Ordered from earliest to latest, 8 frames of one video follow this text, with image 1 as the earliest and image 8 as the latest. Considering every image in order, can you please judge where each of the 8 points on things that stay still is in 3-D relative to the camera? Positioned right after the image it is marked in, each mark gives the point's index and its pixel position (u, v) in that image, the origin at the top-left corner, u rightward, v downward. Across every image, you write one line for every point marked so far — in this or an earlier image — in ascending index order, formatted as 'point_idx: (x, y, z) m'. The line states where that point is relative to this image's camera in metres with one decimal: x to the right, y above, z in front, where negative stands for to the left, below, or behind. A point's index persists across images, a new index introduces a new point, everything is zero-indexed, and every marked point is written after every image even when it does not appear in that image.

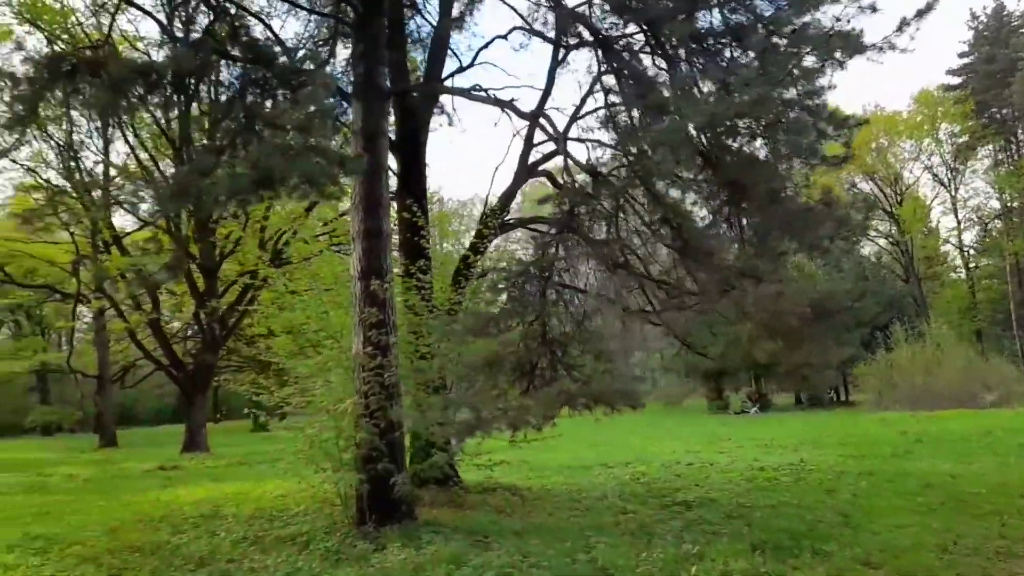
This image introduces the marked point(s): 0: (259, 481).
0: (-4.7, -3.6, +16.3) m
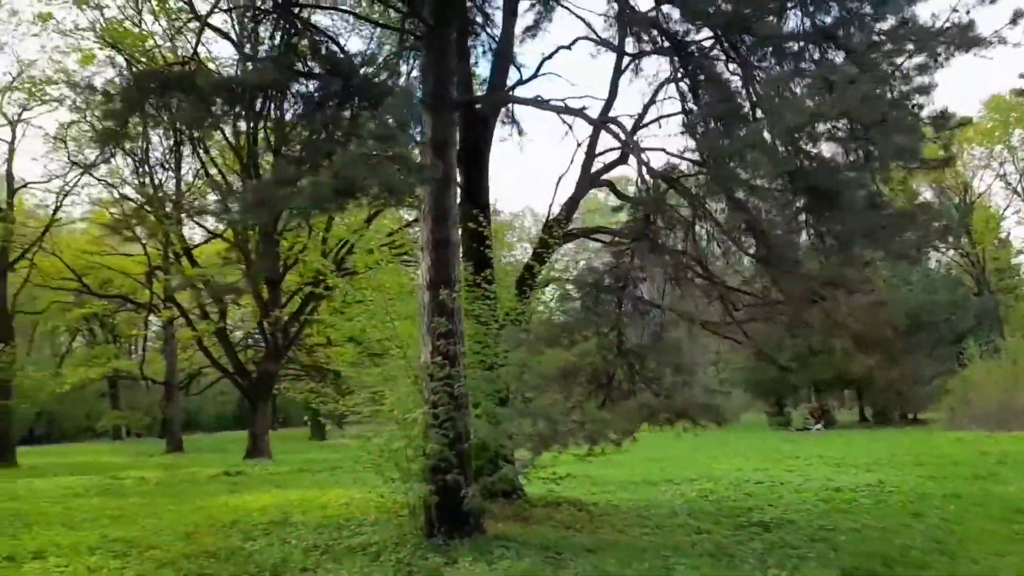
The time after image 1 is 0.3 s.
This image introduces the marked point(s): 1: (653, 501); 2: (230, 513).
0: (-3.5, -3.8, +16.5) m
1: (+2.0, -3.0, +12.2) m
2: (-4.1, -3.3, +12.8) m
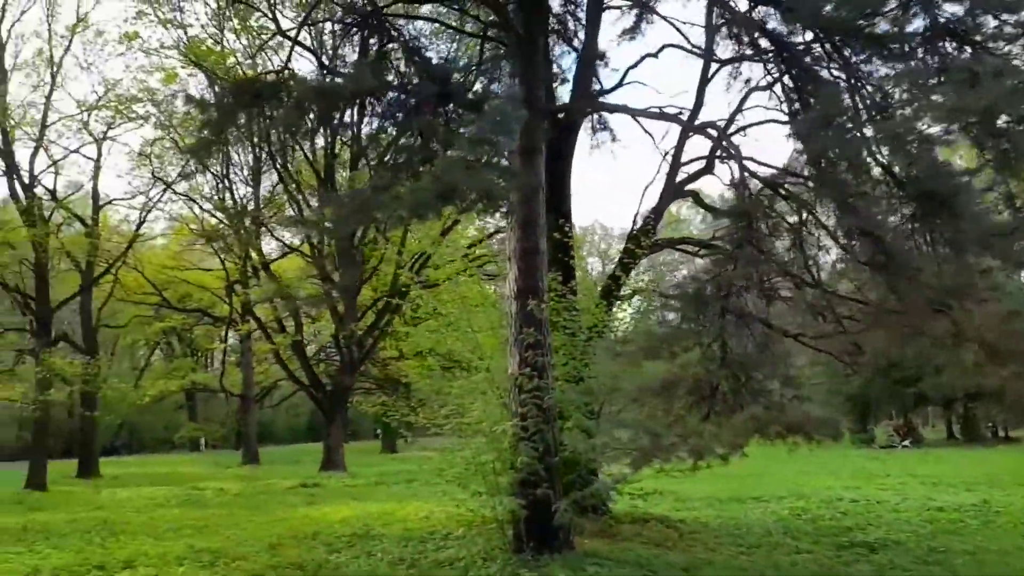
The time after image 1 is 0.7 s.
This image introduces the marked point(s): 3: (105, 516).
0: (-2.1, -4.0, +16.4) m
1: (+3.1, -3.1, +11.7) m
2: (-2.9, -3.5, +12.8) m
3: (-7.0, -4.0, +15.1) m
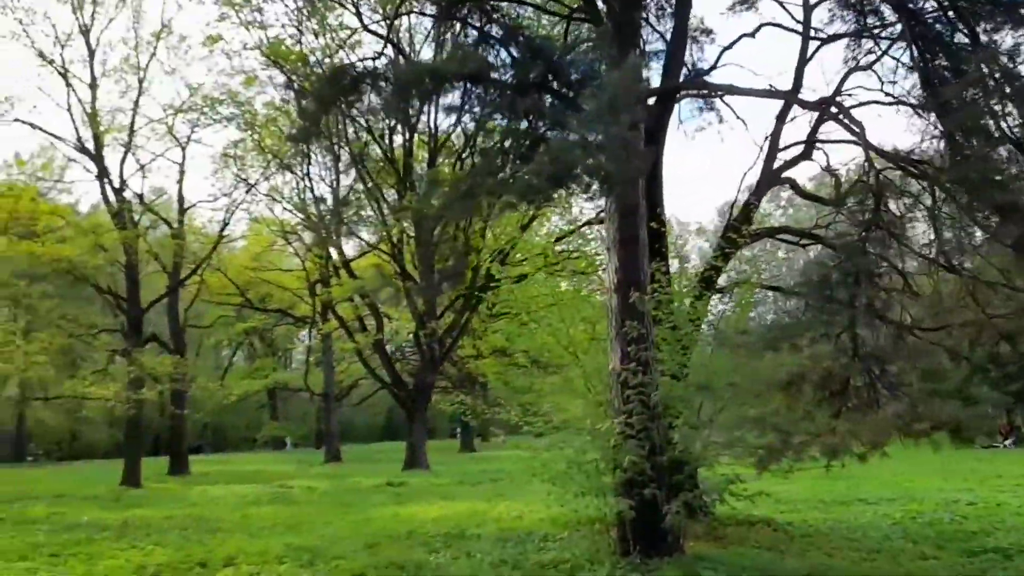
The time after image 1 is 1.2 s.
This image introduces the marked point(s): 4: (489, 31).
0: (-0.4, -4.0, +16.2) m
1: (+4.4, -3.0, +11.1) m
2: (-1.6, -3.4, +12.7) m
3: (-5.5, -4.0, +15.3) m
4: (-0.3, +2.7, +9.4) m
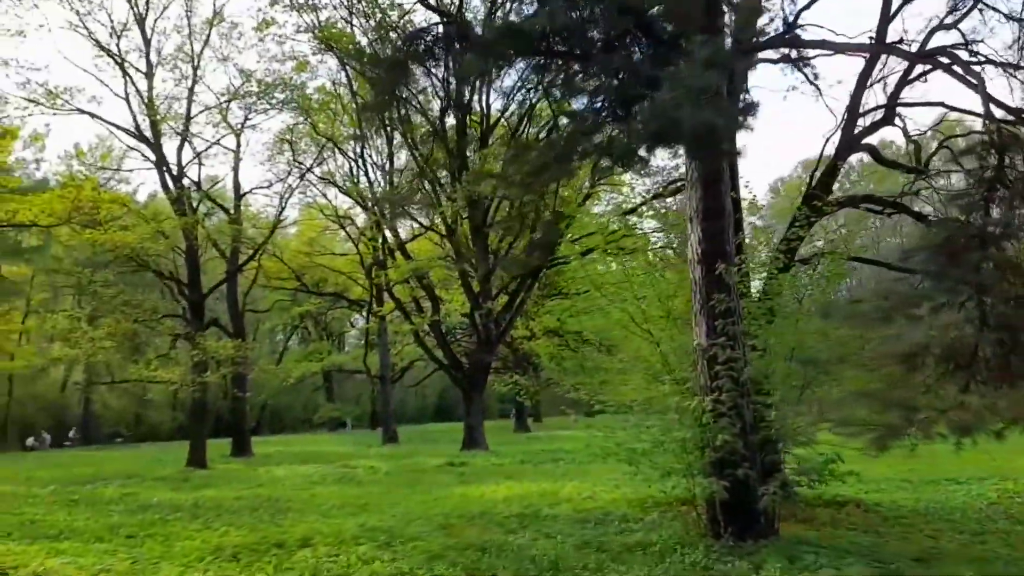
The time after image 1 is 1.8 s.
0: (+0.8, -3.5, +16.0) m
1: (+5.3, -2.6, +10.6) m
2: (-0.5, -3.1, +12.5) m
3: (-4.3, -3.7, +15.3) m
4: (+0.4, +3.0, +9.0) m
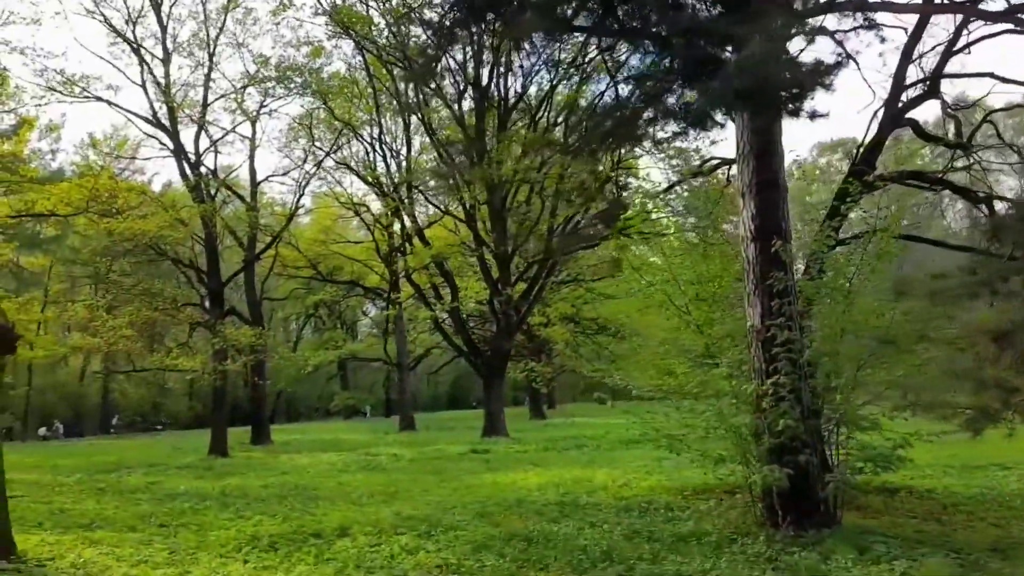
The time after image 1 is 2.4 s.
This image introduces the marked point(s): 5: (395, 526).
0: (+1.3, -3.3, +15.7) m
1: (+5.8, -2.4, +10.3) m
2: (0.0, -2.9, +12.3) m
3: (-3.8, -3.4, +15.1) m
4: (+0.9, +3.1, +8.6) m
5: (-1.3, -2.6, +9.4) m
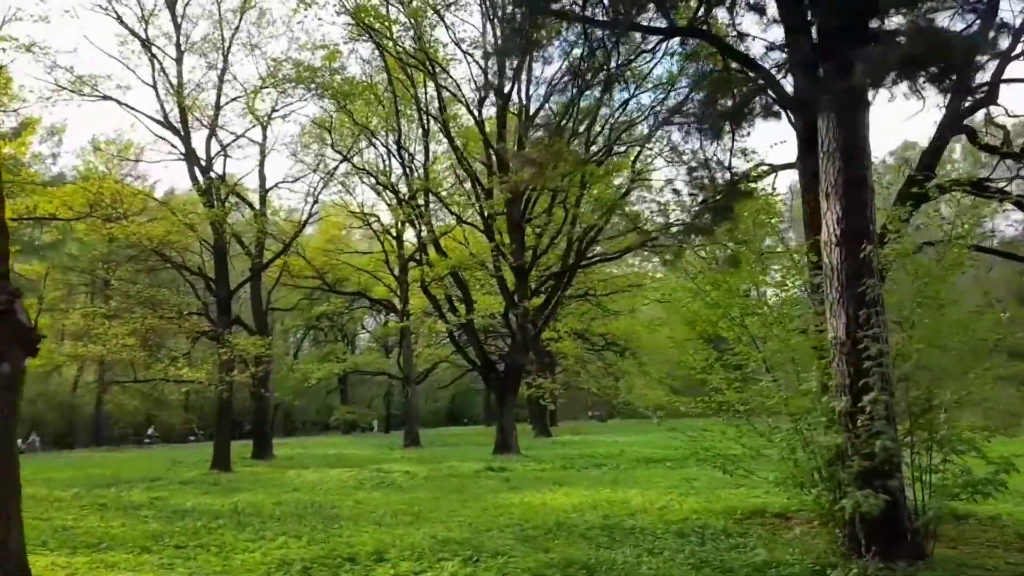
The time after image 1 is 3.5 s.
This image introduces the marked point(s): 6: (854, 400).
0: (+1.8, -3.5, +15.0) m
1: (+6.3, -2.5, +9.6) m
2: (+0.4, -3.0, +11.6) m
3: (-3.3, -3.5, +14.4) m
4: (+1.4, +3.1, +8.1) m
5: (-0.8, -2.6, +8.7) m
6: (+3.2, -1.0, +7.9) m
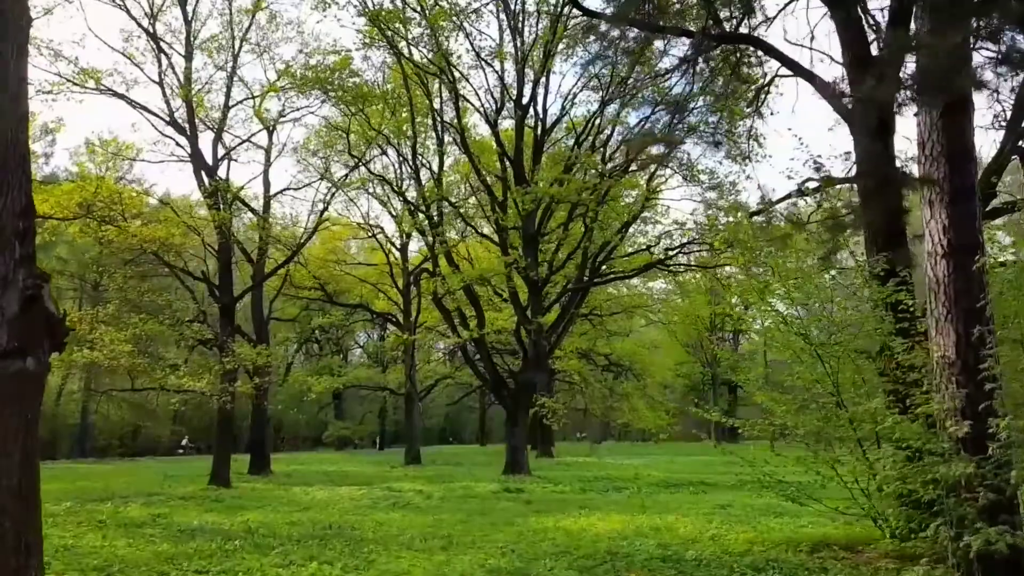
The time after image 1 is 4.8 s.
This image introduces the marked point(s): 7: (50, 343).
0: (+2.2, -3.7, +14.1) m
1: (+6.8, -2.7, +8.9) m
2: (+1.0, -3.1, +10.7) m
3: (-2.8, -3.6, +13.5) m
4: (+2.1, +3.0, +7.4) m
5: (-0.2, -2.7, +7.8) m
6: (+3.8, -1.1, +7.1) m
7: (-3.2, -0.4, +6.0) m
